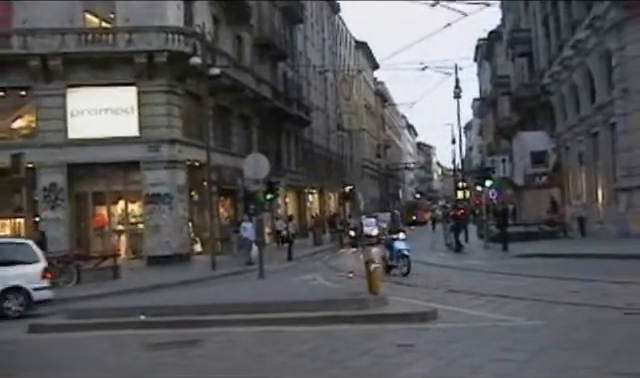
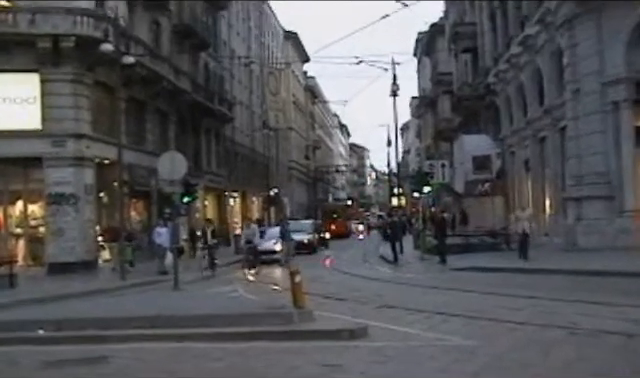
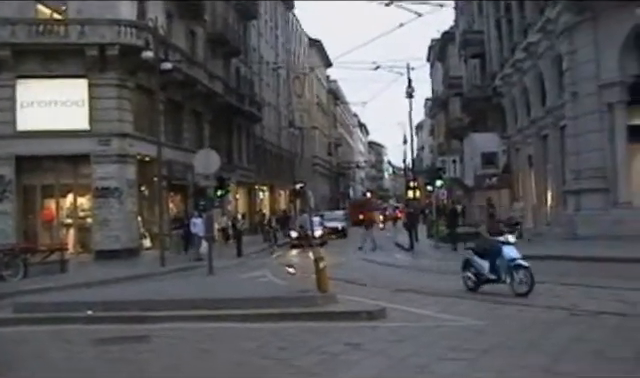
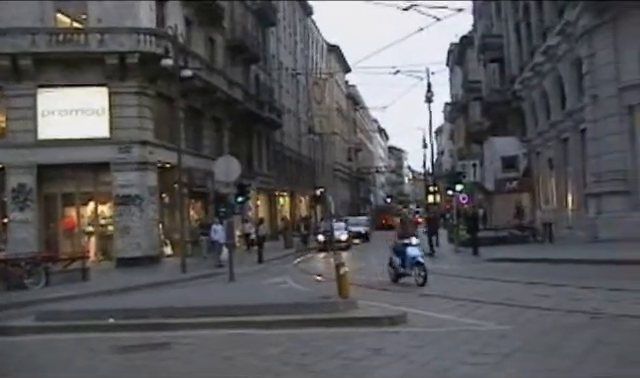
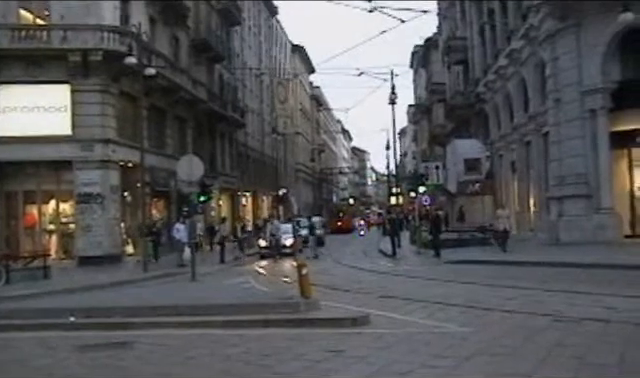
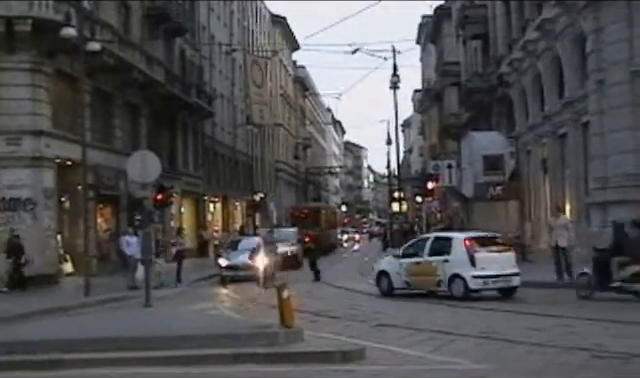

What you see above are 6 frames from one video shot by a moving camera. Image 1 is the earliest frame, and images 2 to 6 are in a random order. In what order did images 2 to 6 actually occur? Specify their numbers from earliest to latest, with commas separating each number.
4, 3, 5, 2, 6
